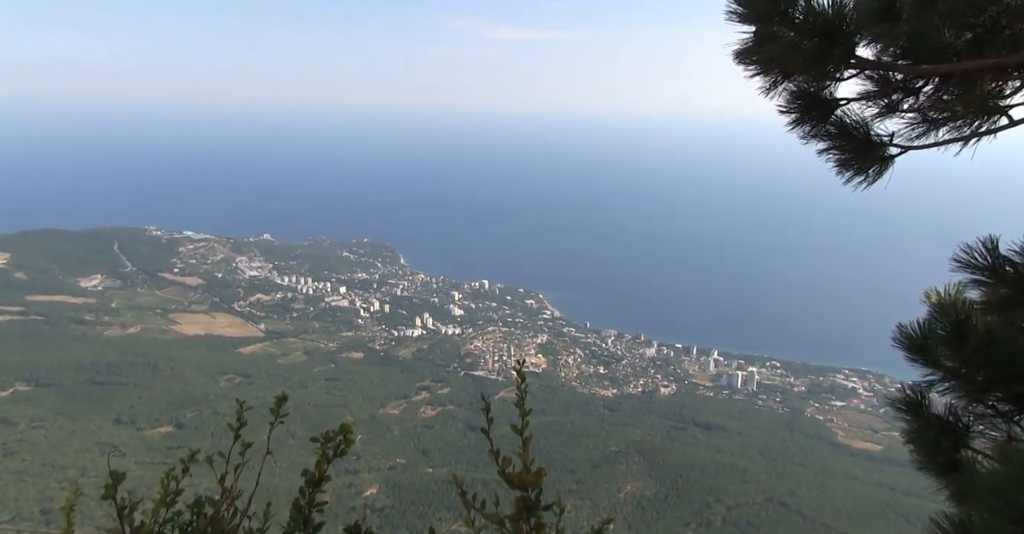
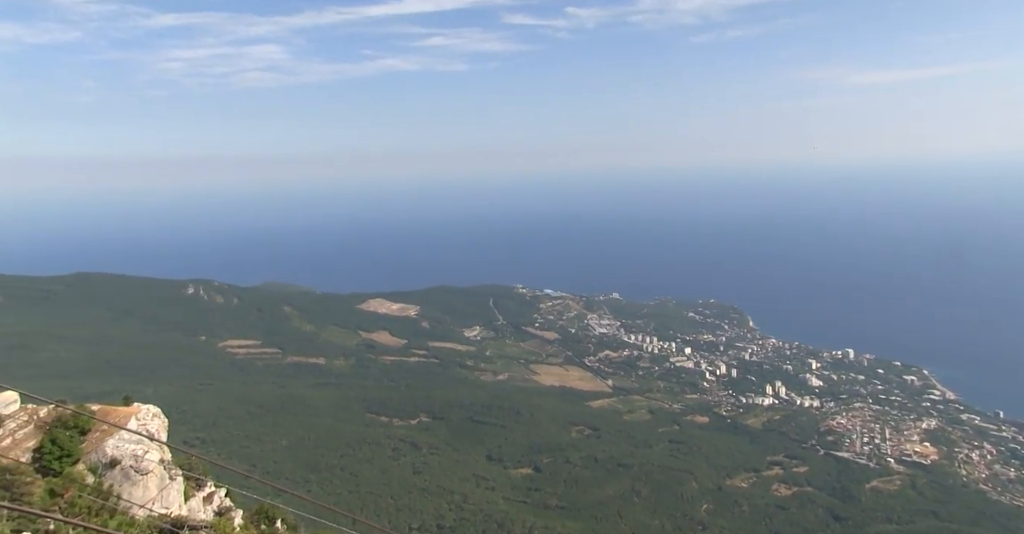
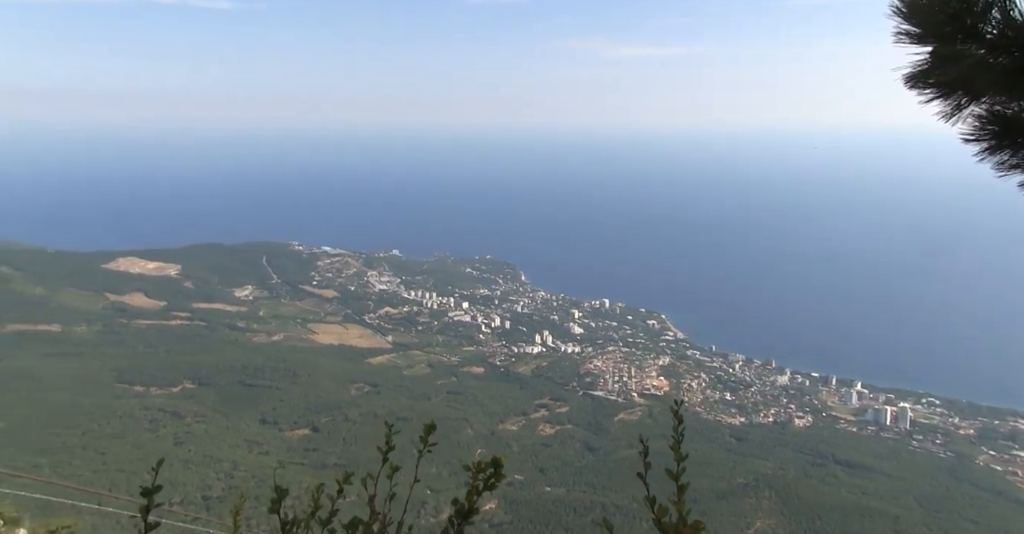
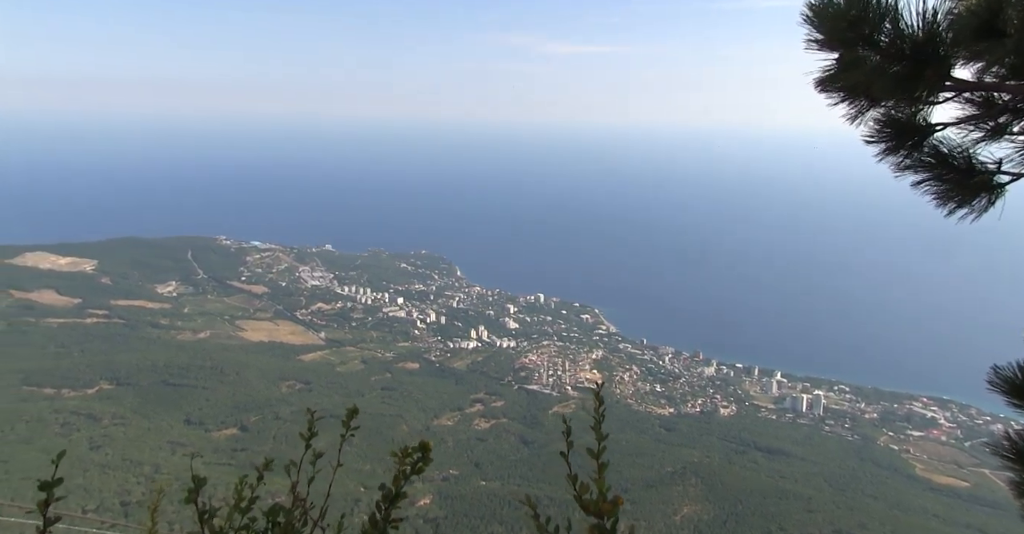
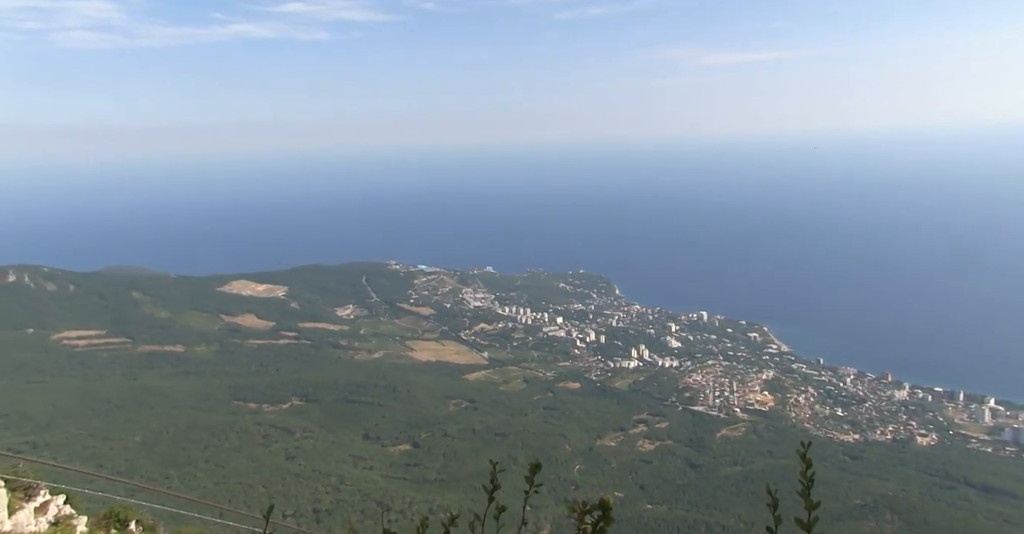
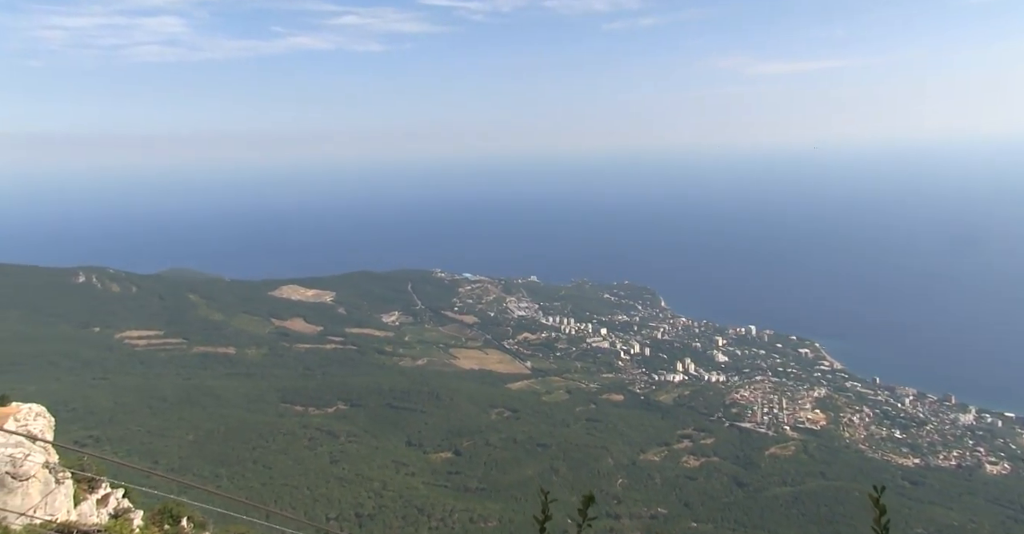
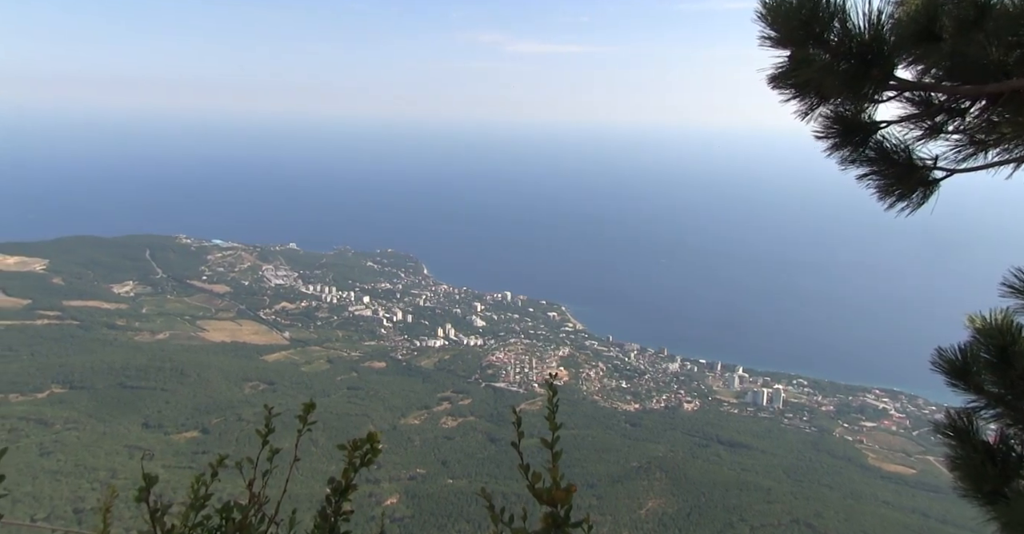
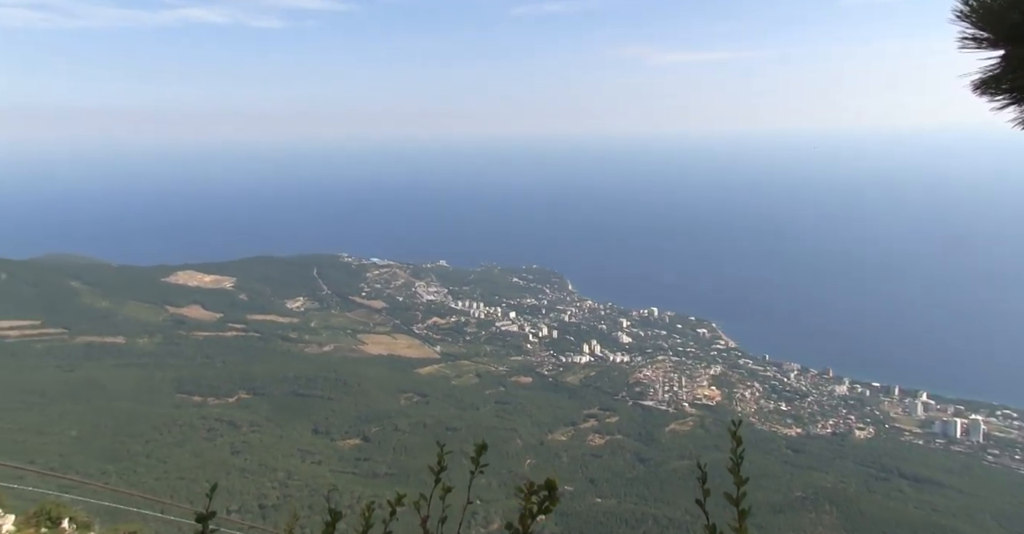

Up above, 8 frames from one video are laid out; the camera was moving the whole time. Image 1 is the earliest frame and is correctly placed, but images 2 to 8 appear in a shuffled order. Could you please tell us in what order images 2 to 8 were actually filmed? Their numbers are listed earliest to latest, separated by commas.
7, 4, 3, 8, 5, 6, 2
